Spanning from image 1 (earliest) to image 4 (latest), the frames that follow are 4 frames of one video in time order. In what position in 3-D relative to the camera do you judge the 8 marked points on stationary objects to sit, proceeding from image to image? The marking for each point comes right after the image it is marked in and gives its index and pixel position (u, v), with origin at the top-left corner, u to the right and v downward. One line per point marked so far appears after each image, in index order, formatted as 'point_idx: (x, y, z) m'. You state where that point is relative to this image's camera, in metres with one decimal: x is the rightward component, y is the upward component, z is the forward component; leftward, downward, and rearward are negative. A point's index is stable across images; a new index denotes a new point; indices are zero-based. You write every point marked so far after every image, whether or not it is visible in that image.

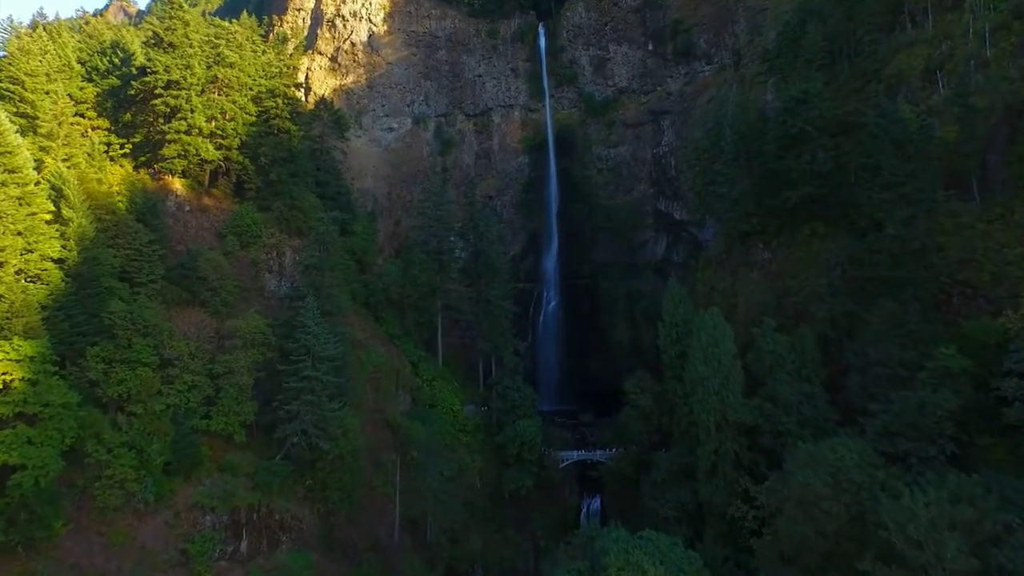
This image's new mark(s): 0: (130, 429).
0: (-10.8, -4.0, +19.0) m
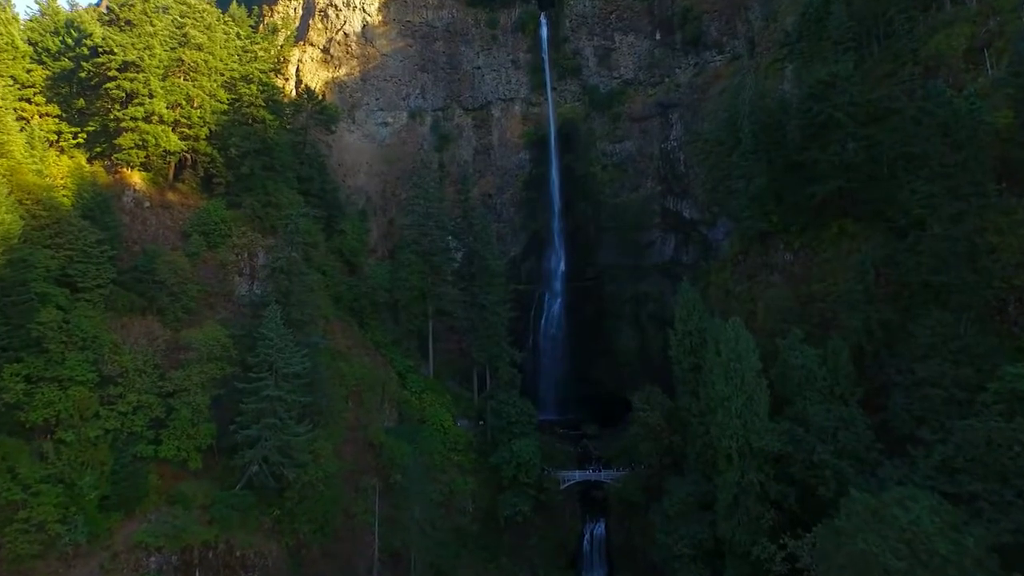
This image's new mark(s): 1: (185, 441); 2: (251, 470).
0: (-11.0, -4.2, +16.4) m
1: (-9.0, -4.2, +18.6) m
2: (-7.4, -5.1, +19.0) m
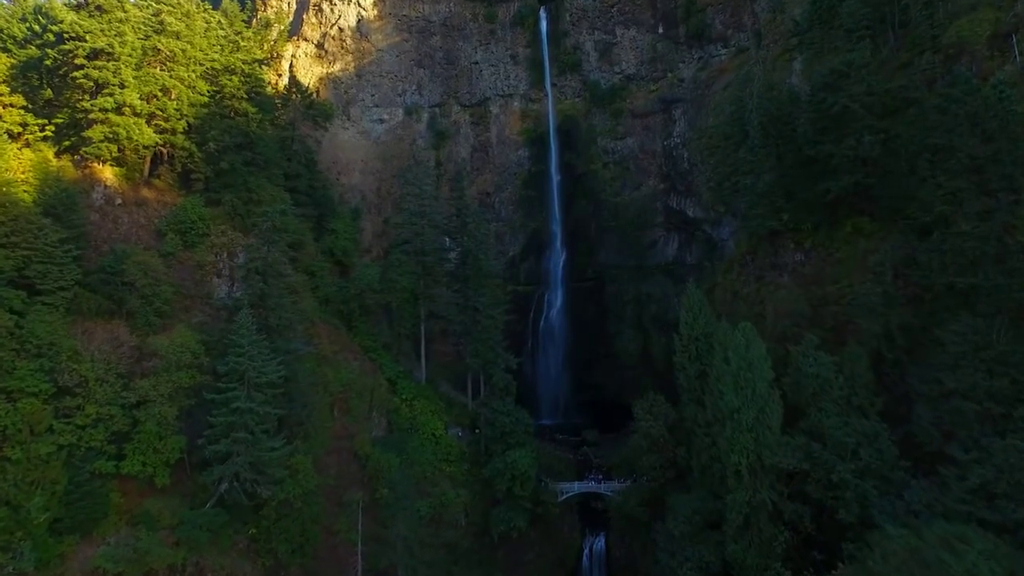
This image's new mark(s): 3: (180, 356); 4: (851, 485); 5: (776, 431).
0: (-11.2, -4.2, +15.0) m
1: (-9.3, -4.3, +17.2) m
2: (-7.6, -5.2, +17.6) m
3: (-8.9, -1.8, +18.1) m
4: (+8.0, -4.7, +16.1) m
5: (+6.8, -3.7, +17.4) m
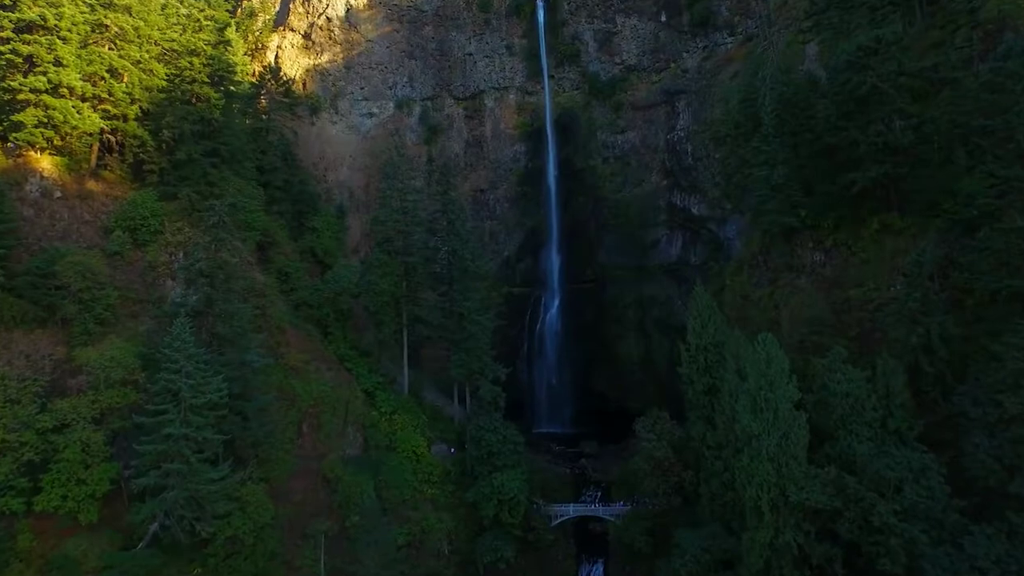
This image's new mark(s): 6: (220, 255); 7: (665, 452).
0: (-11.6, -4.3, +12.6) m
1: (-9.7, -4.4, +14.8) m
2: (-8.0, -5.3, +15.2) m
3: (-9.3, -1.9, +15.6) m
4: (+7.6, -4.8, +13.6) m
5: (+6.4, -3.8, +14.9) m
6: (-7.8, +0.9, +18.0) m
7: (+4.4, -4.8, +19.5) m
